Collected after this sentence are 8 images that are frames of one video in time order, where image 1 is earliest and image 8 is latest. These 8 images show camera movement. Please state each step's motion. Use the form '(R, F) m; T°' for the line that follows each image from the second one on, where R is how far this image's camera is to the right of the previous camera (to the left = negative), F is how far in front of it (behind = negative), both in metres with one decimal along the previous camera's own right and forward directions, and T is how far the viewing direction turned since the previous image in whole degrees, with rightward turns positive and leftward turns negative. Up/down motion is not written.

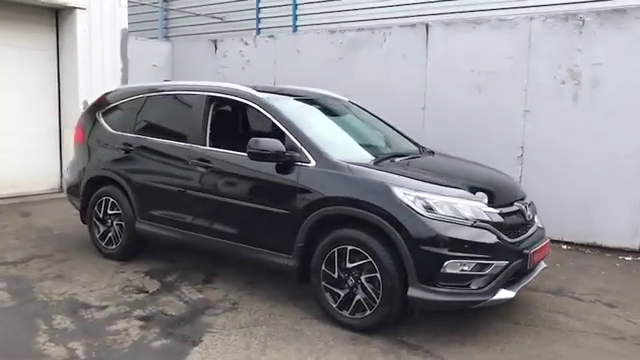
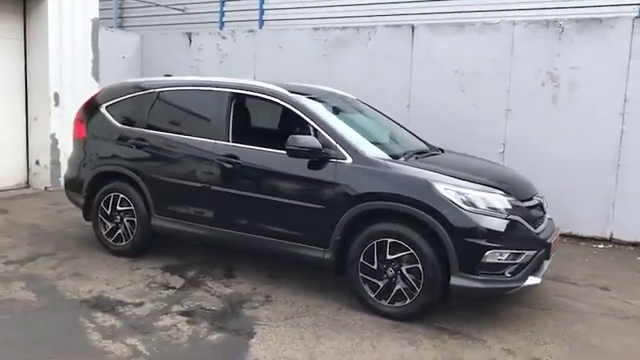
(-1.0, -0.1) m; +7°
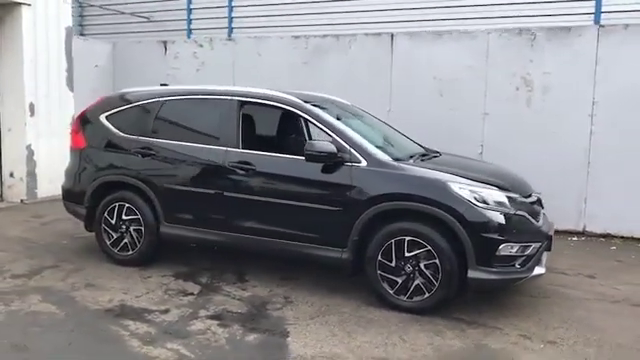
(-0.7, -0.2) m; +6°
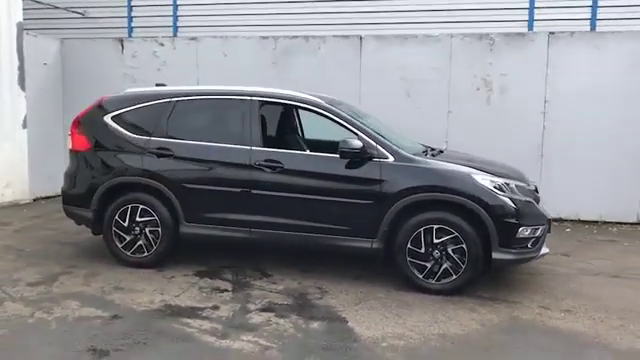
(-1.3, -0.2) m; +10°
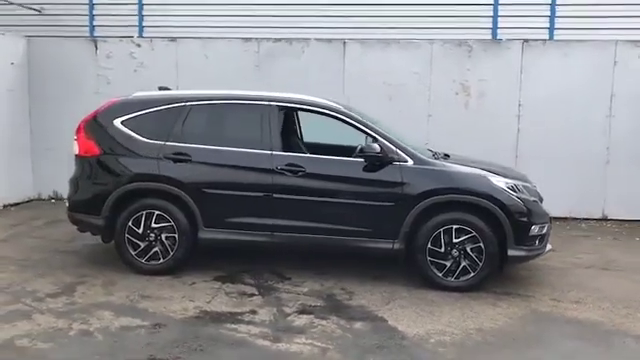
(-0.9, -0.1) m; +7°
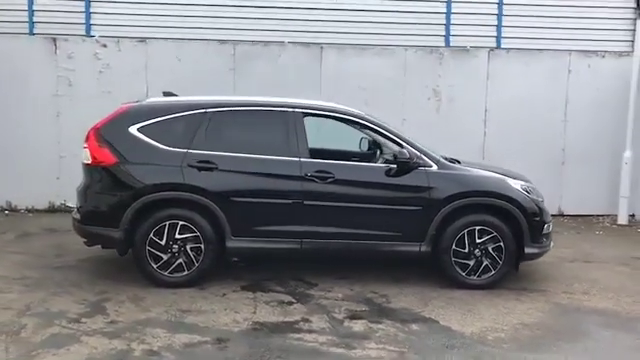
(-1.3, +0.1) m; +10°
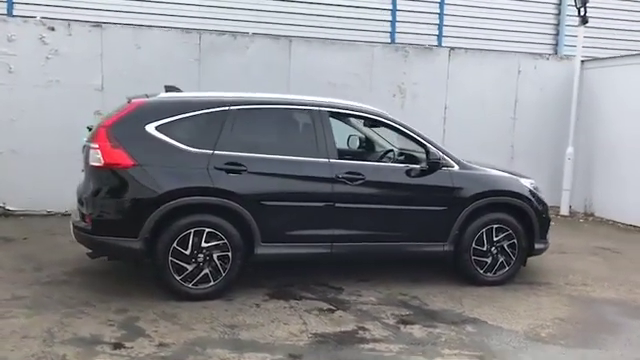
(-1.5, +0.4) m; +12°
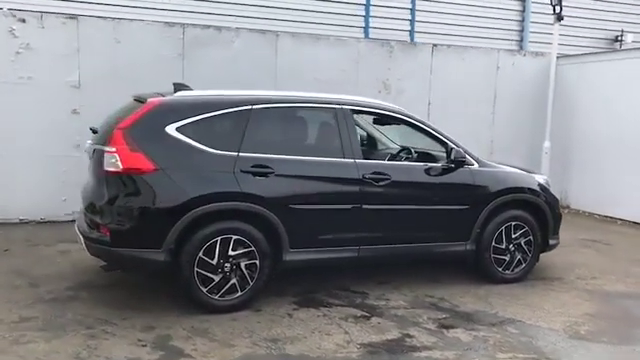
(-0.8, +0.3) m; +6°
